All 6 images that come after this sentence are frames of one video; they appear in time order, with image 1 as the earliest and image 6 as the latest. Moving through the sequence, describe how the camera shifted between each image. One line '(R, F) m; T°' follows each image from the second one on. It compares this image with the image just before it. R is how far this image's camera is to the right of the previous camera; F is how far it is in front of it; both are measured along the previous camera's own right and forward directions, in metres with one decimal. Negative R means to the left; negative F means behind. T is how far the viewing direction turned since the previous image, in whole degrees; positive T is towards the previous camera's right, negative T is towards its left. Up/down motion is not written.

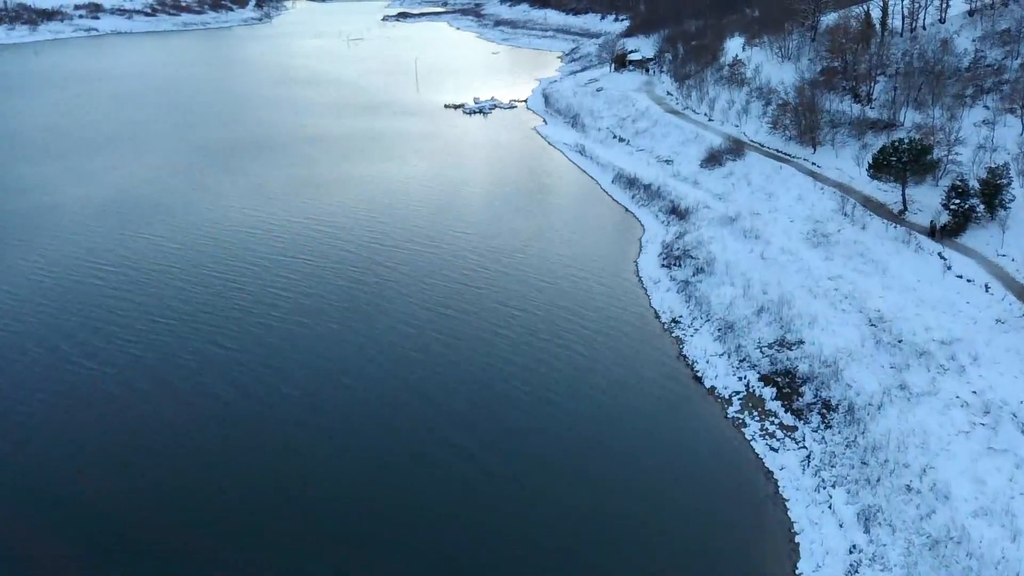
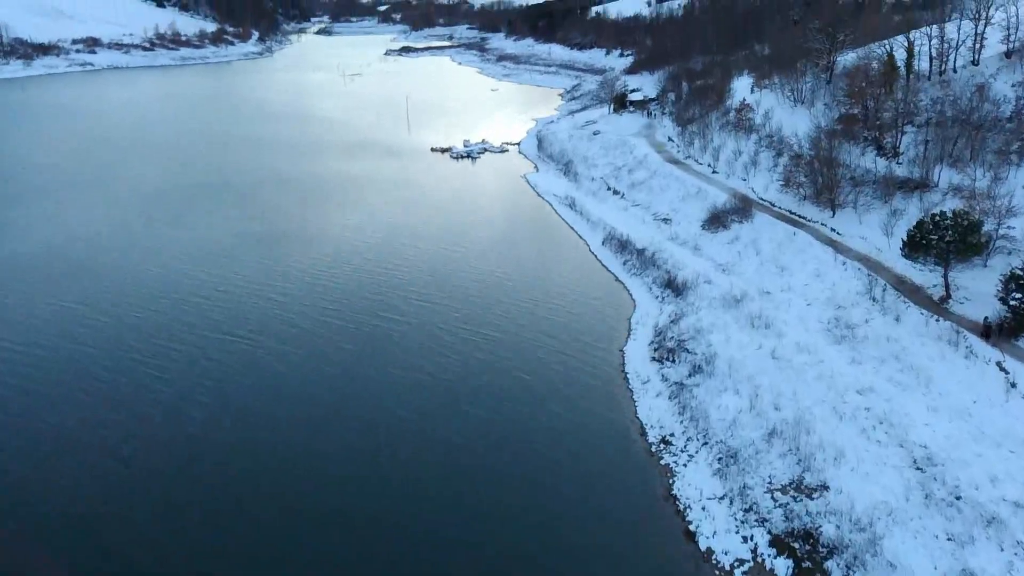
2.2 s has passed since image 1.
(+1.1, +3.2) m; -1°
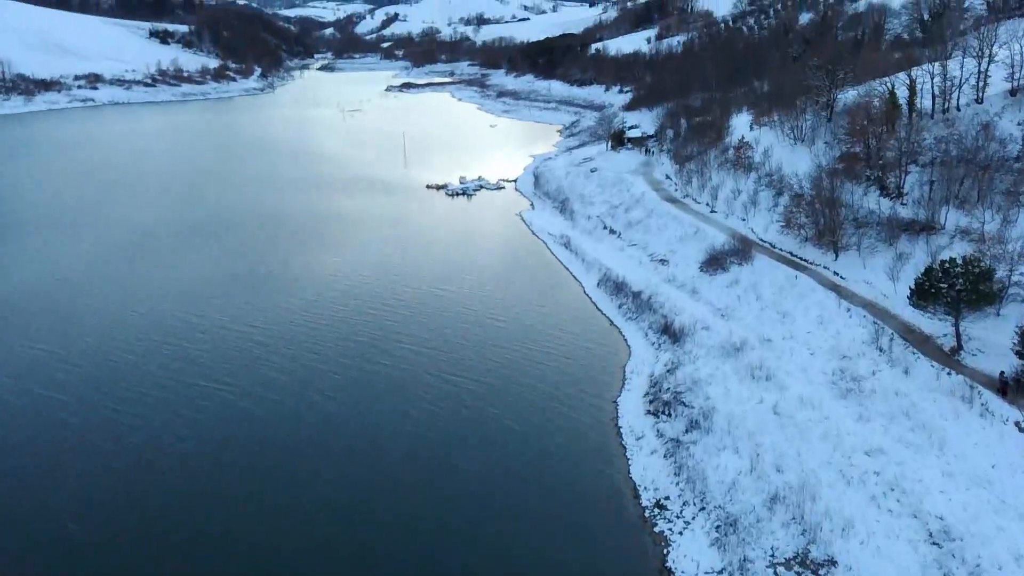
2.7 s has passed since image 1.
(+0.3, +0.8) m; 0°
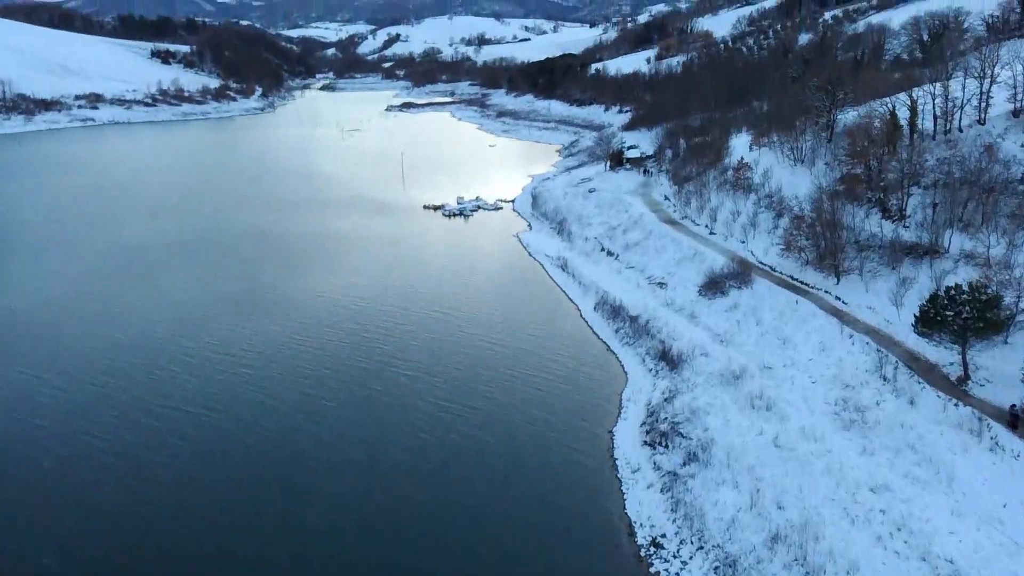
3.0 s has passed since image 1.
(+0.2, +0.5) m; 0°
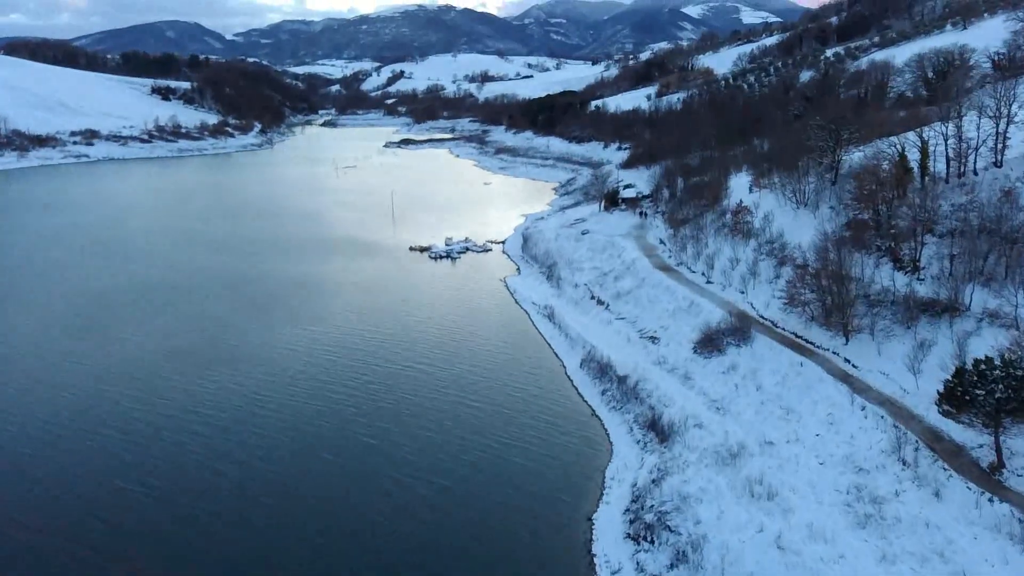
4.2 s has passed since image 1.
(+0.7, +1.8) m; 0°
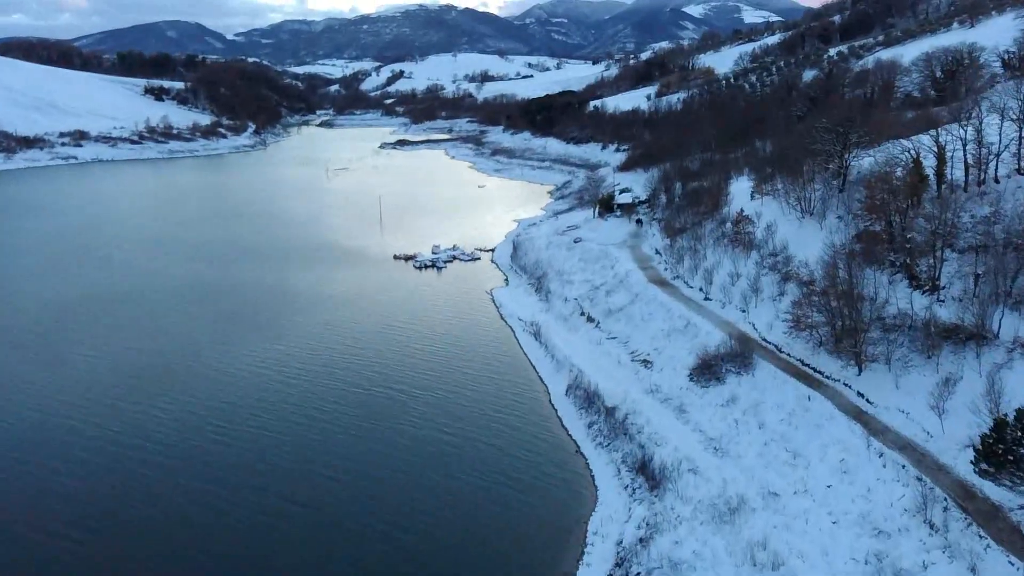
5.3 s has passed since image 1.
(+0.6, +1.8) m; 0°
